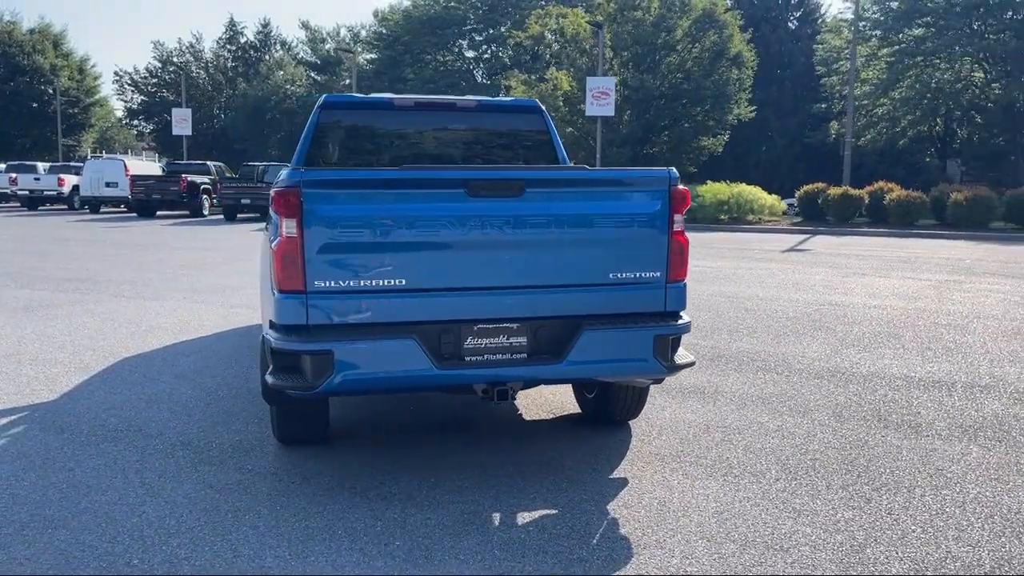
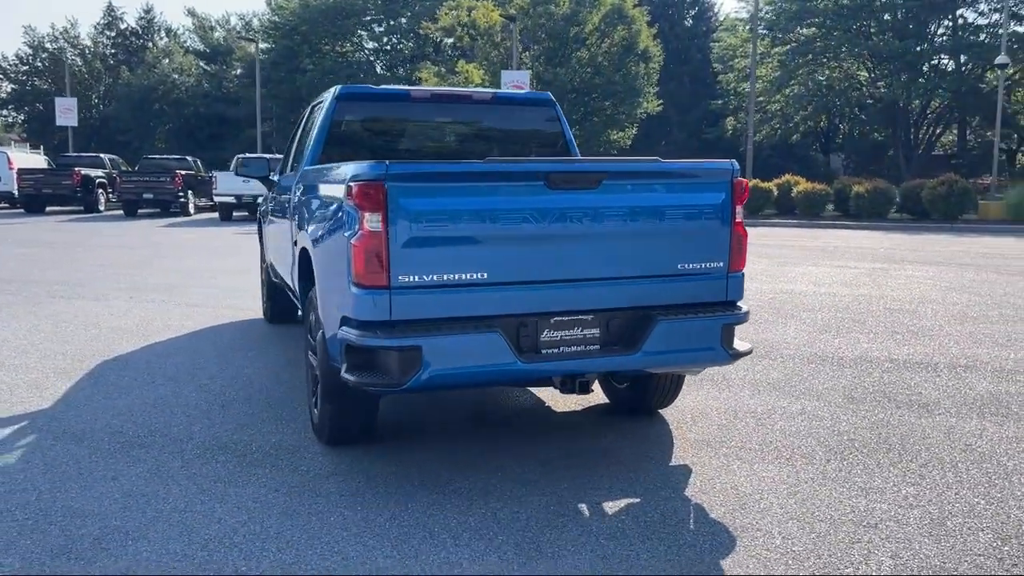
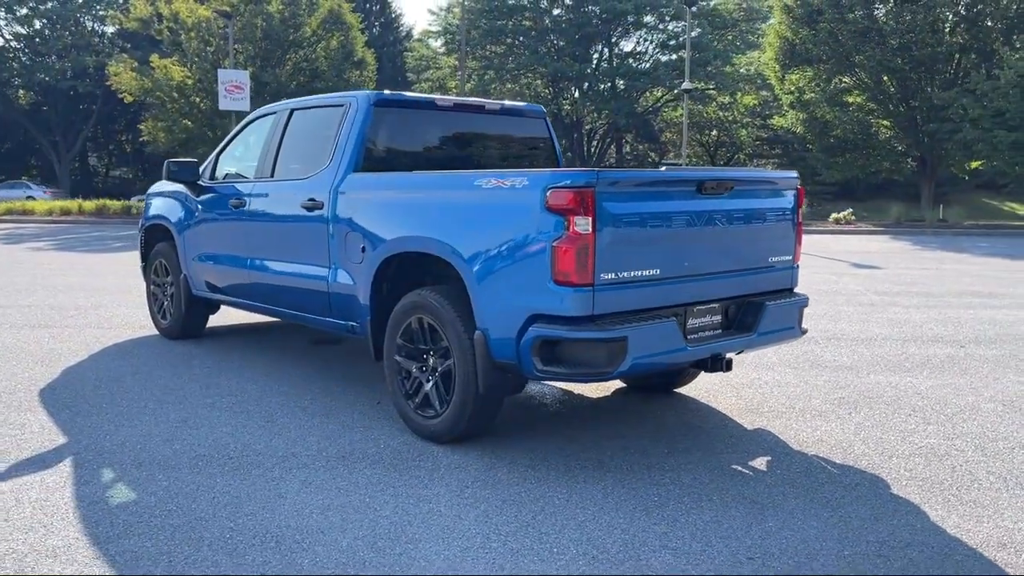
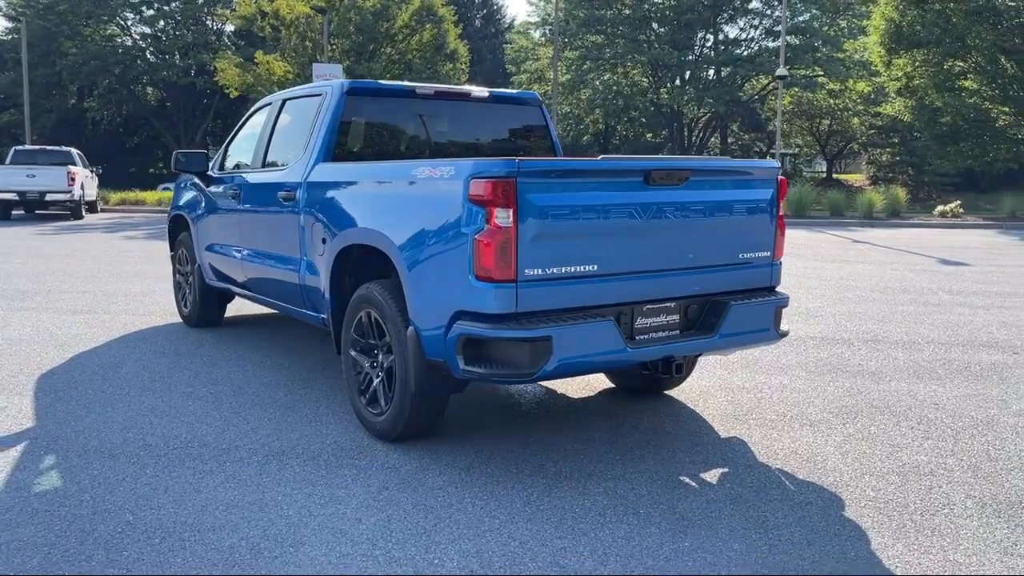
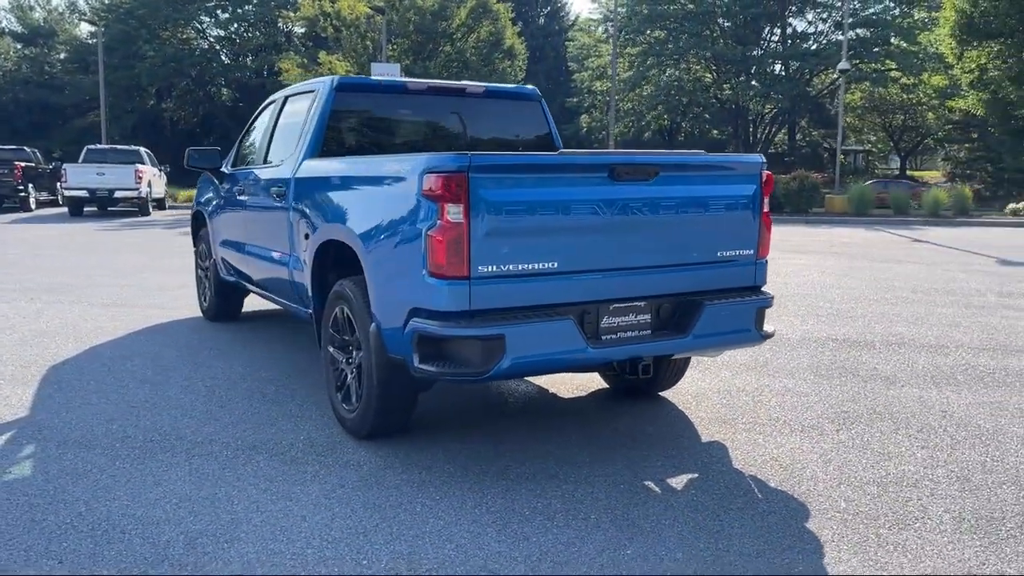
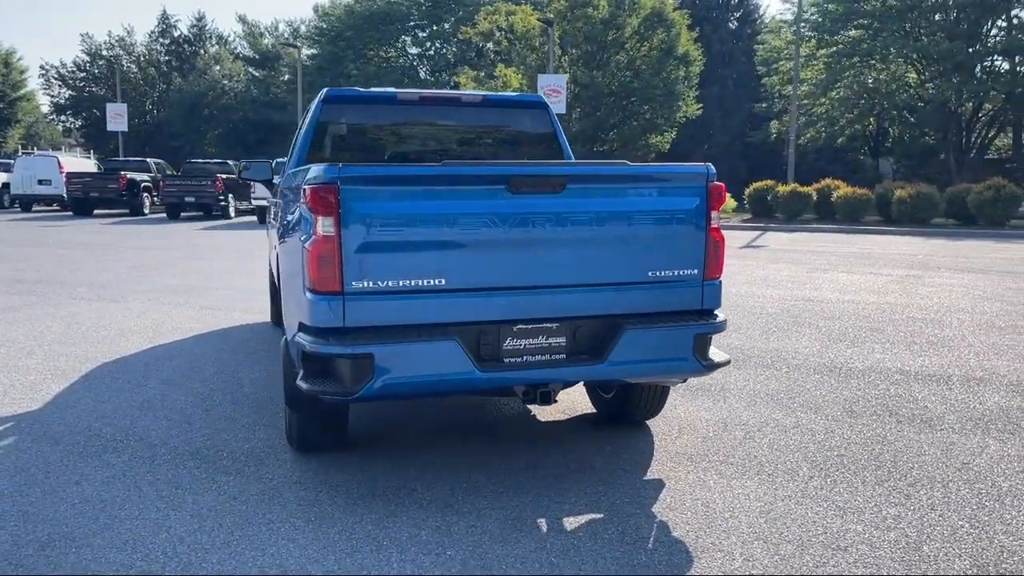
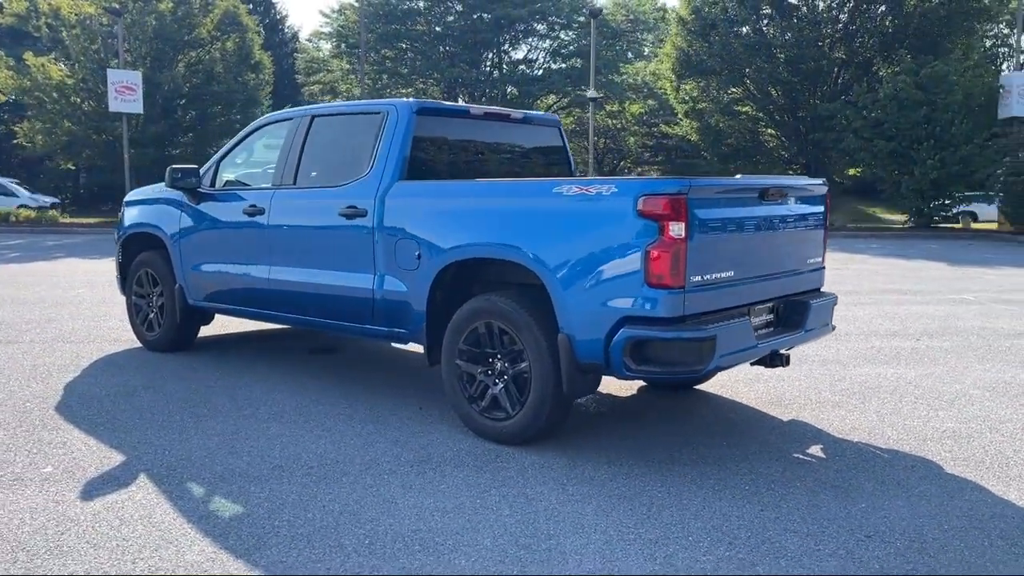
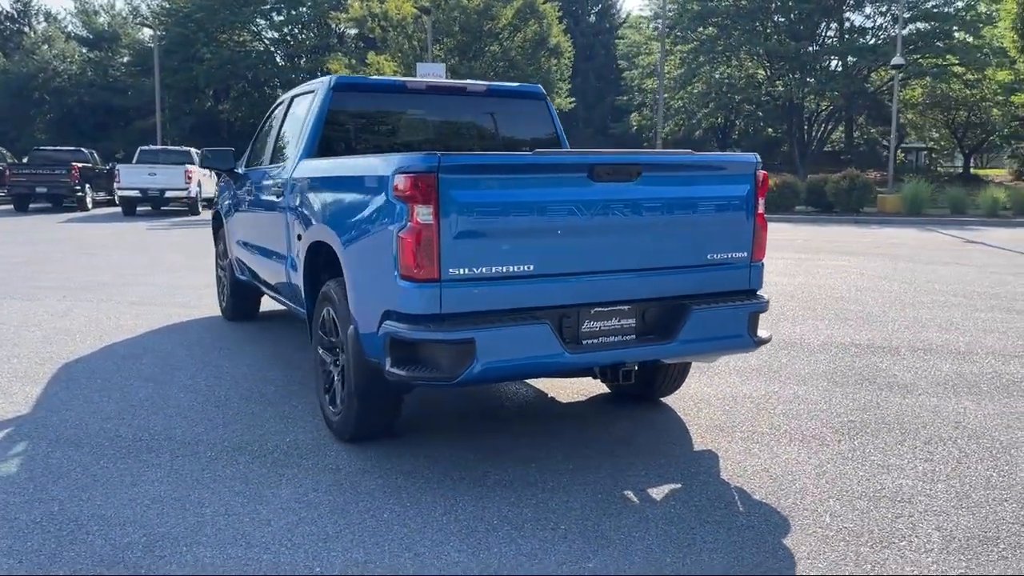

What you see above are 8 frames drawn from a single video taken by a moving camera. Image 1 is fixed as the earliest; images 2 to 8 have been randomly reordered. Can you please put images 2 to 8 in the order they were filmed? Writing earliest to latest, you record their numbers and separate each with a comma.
6, 2, 8, 5, 4, 3, 7
